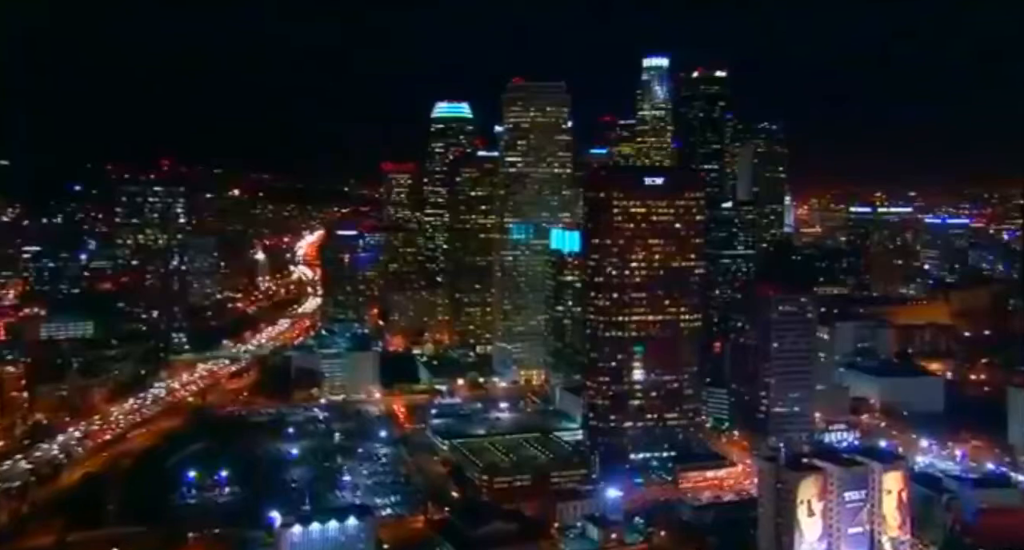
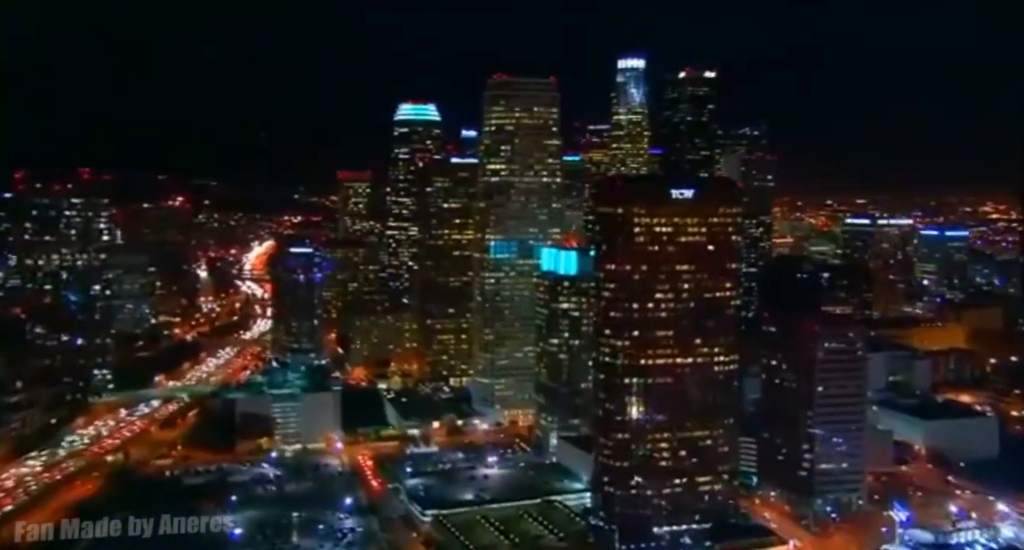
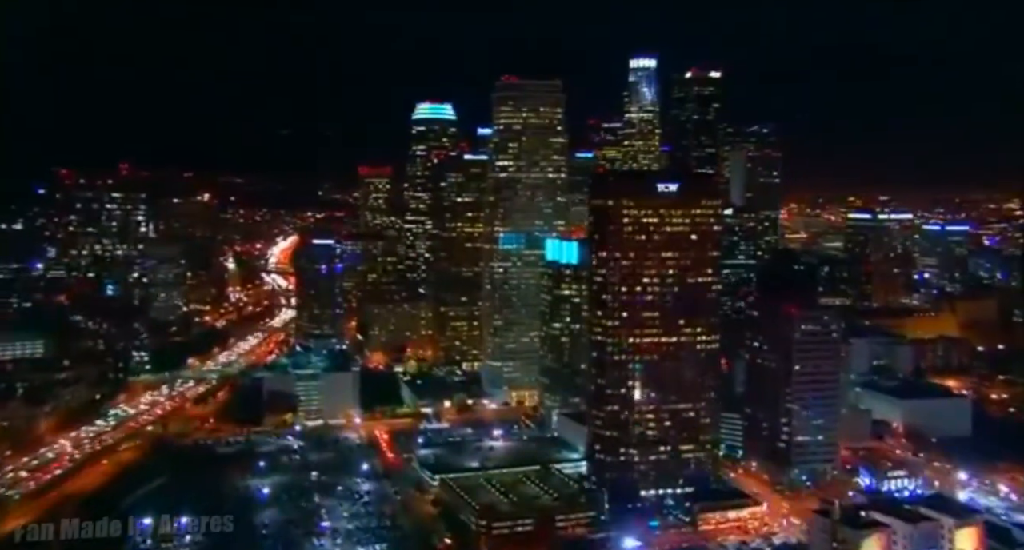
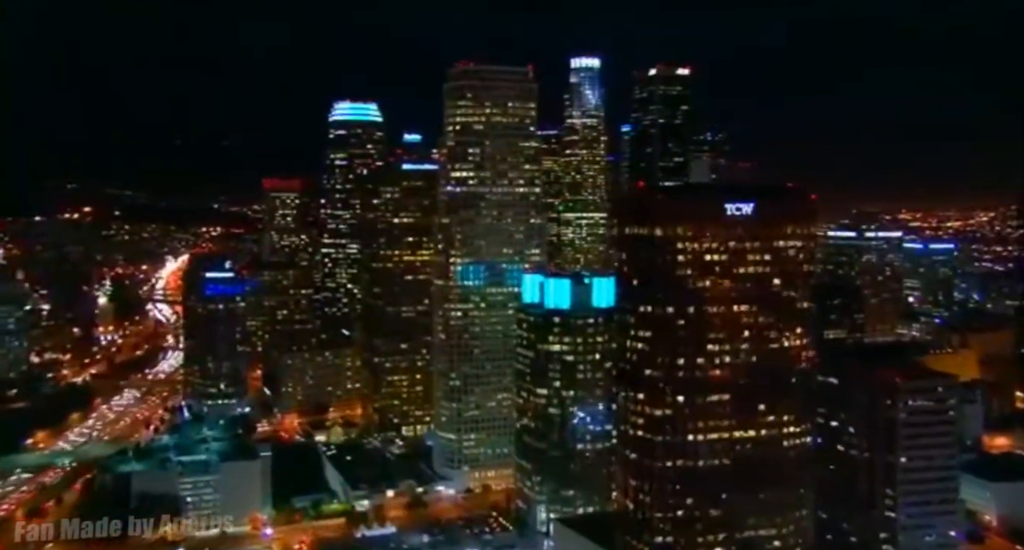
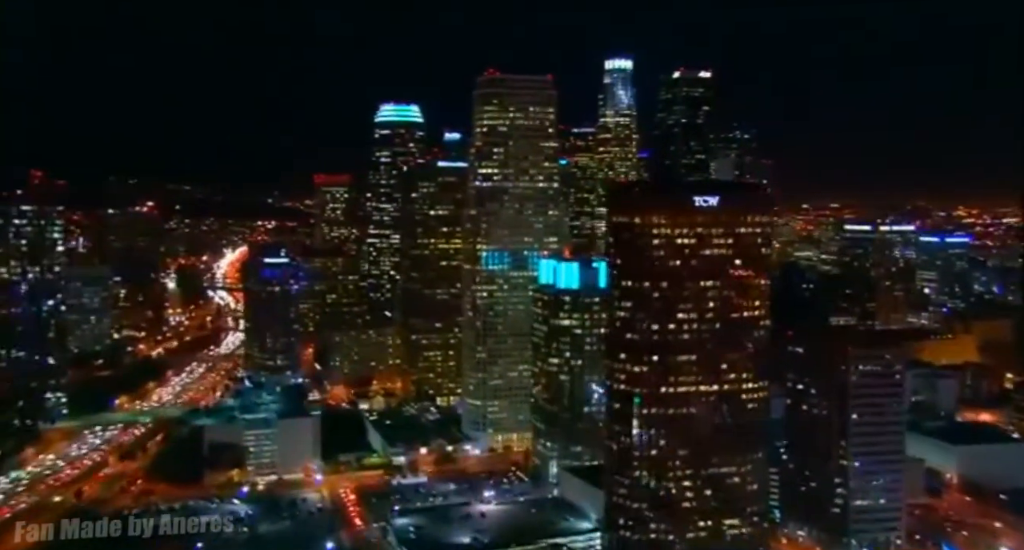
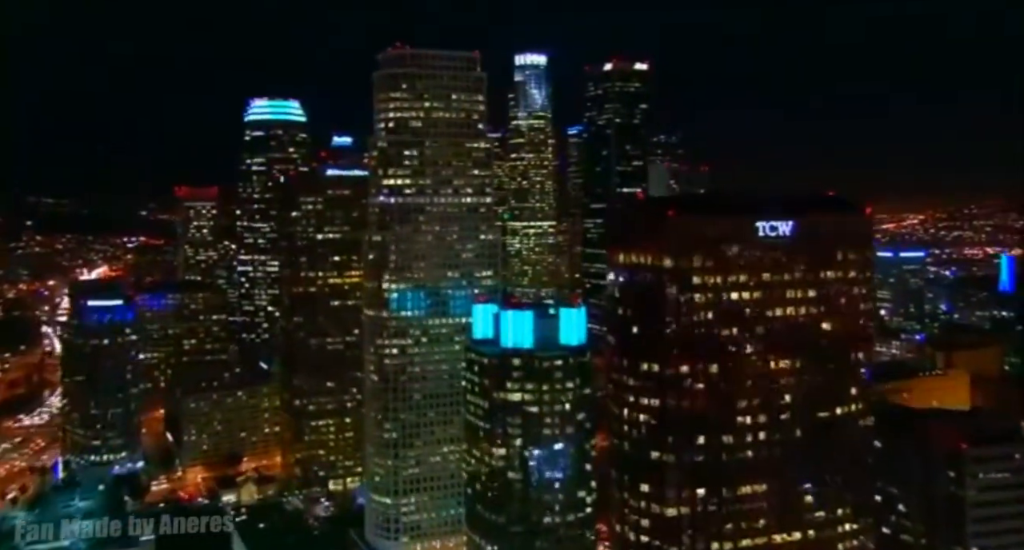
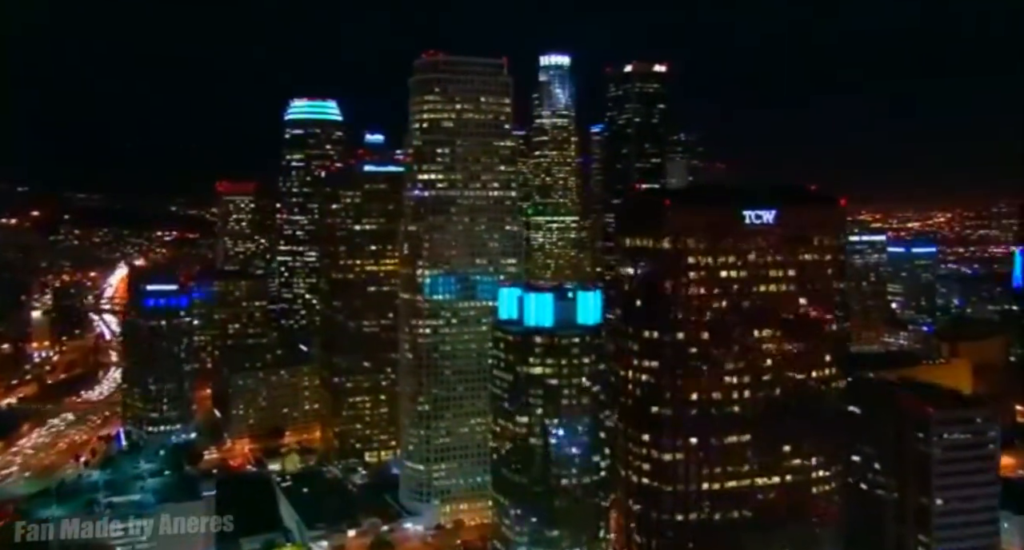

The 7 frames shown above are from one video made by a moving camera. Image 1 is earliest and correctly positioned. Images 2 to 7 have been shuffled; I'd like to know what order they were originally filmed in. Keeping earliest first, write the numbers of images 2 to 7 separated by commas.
3, 2, 5, 4, 7, 6
